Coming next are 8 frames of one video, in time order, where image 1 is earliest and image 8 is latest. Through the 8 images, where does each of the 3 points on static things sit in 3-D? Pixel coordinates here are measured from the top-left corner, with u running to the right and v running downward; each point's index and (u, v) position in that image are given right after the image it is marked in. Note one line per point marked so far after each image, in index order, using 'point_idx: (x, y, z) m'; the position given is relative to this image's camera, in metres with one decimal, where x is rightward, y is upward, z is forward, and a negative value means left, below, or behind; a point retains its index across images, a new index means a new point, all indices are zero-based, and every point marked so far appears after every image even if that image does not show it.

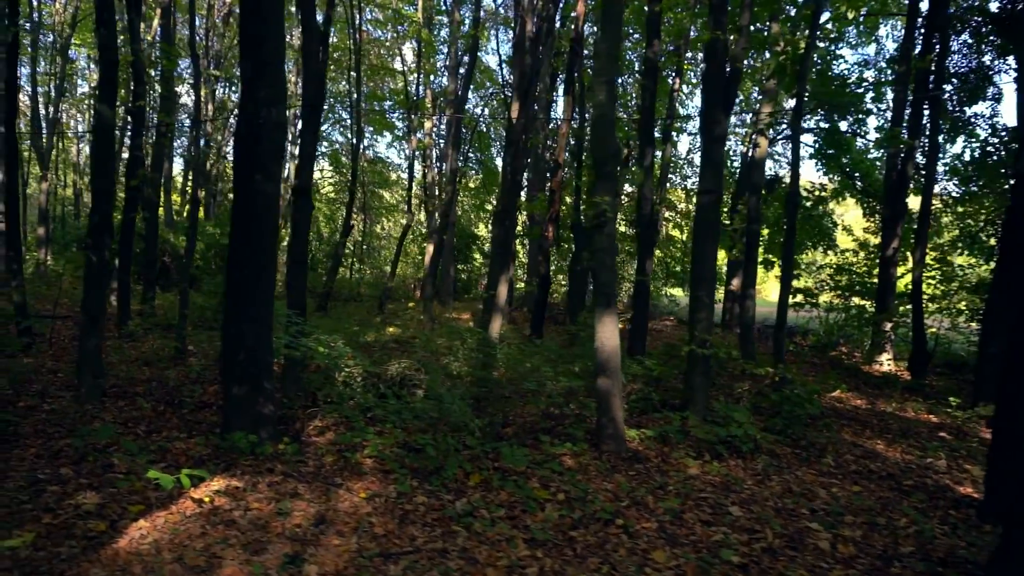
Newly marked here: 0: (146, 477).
0: (-2.8, -1.5, +5.5) m
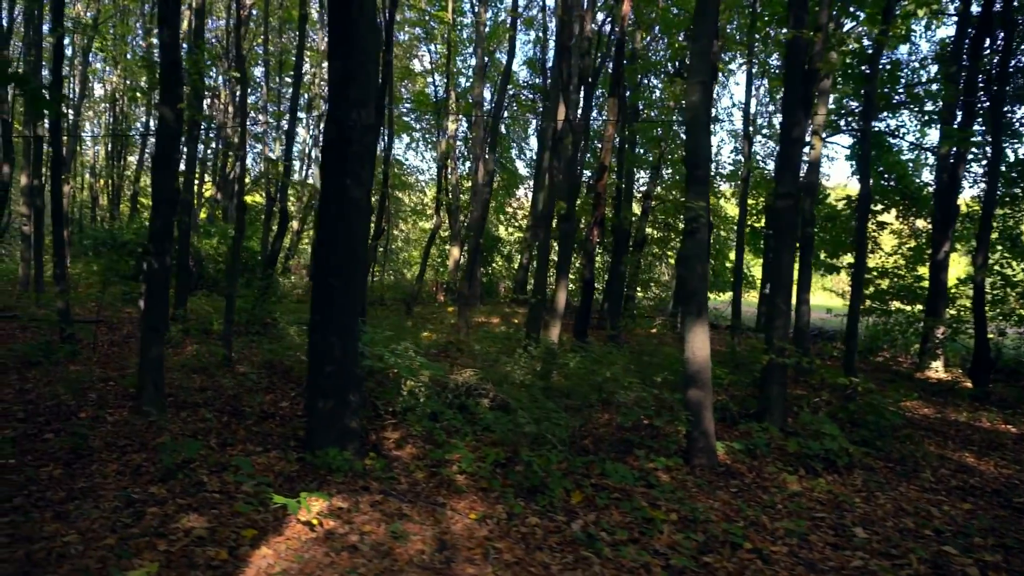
0: (-2.0, -1.6, +5.2) m
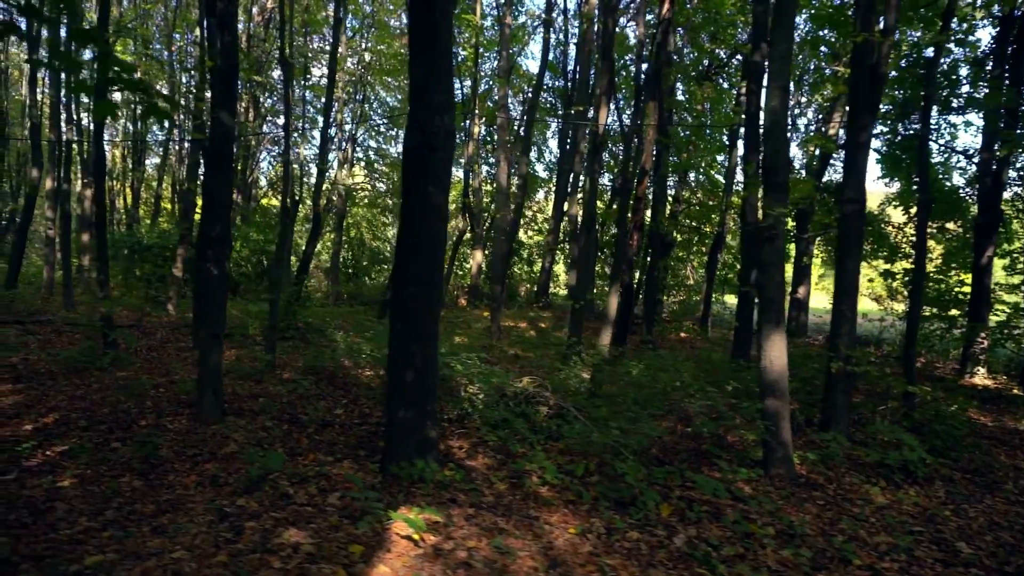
0: (-1.3, -1.6, +5.1) m
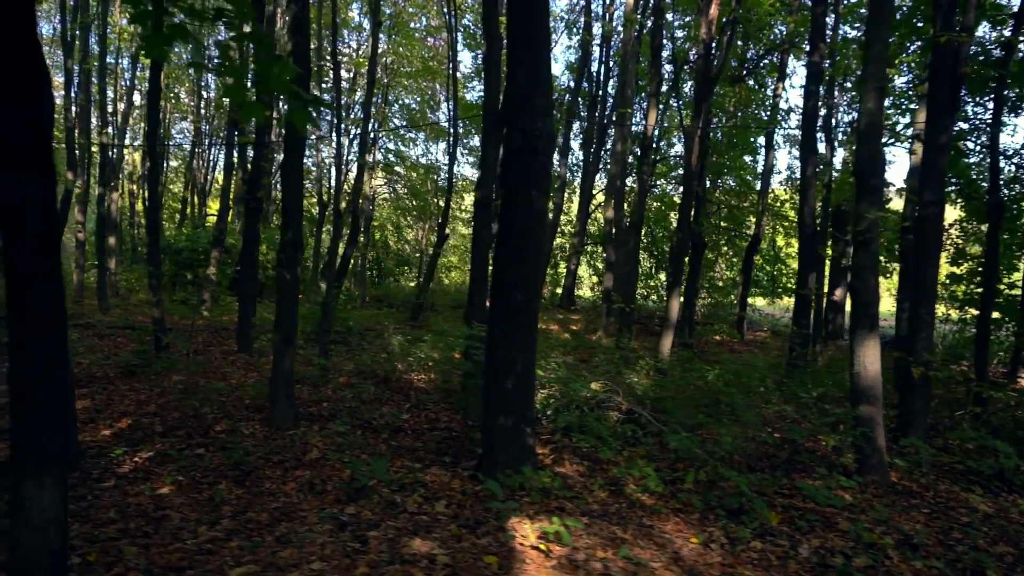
0: (-0.4, -1.7, +5.1) m
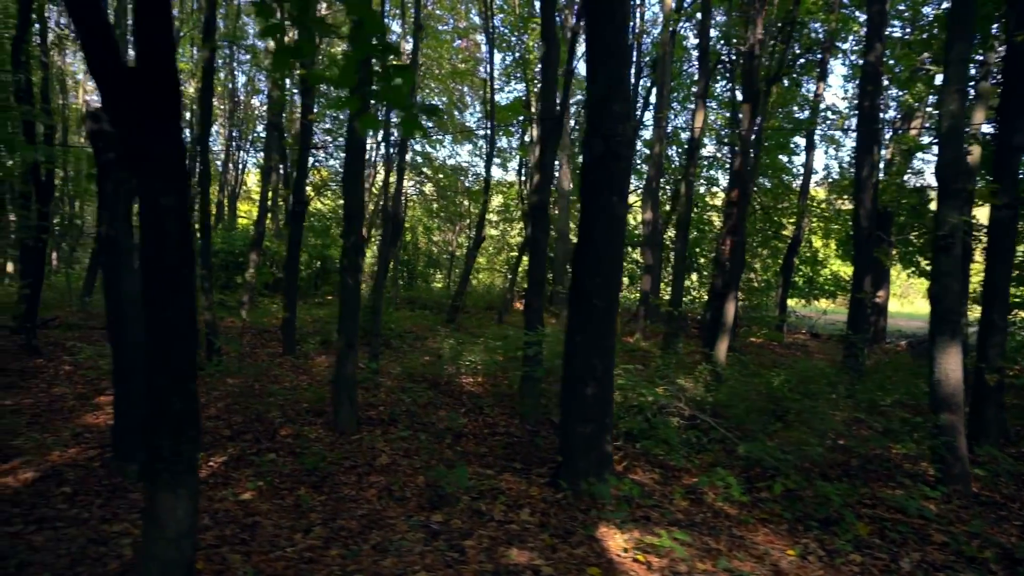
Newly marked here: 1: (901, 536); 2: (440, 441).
0: (+0.2, -1.7, +5.0) m
1: (+2.9, -1.9, +5.3) m
2: (-0.8, -1.7, +7.9) m
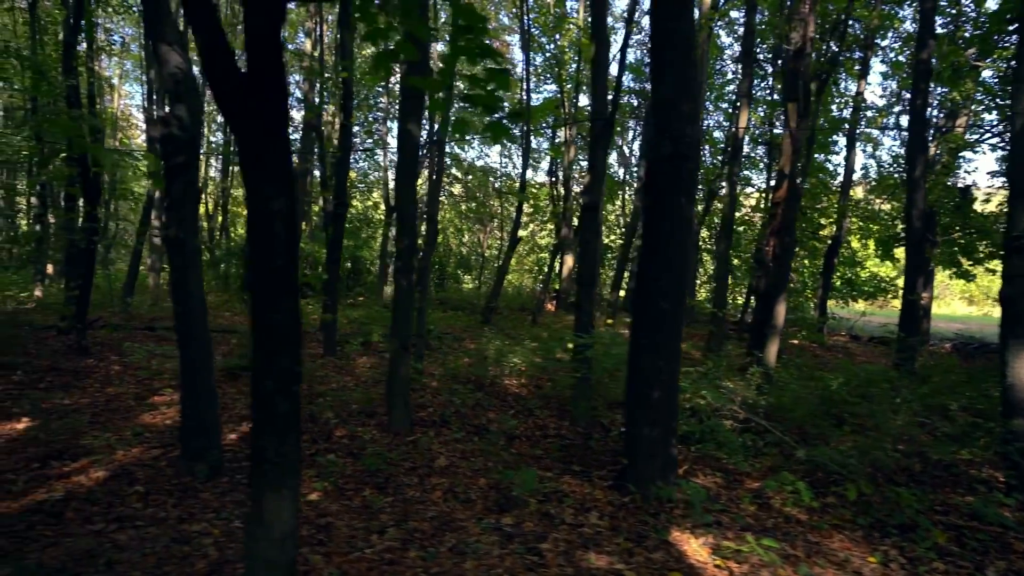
0: (+0.8, -1.8, +5.0) m
1: (+3.5, -1.9, +5.2) m
2: (-0.2, -1.8, +7.9) m
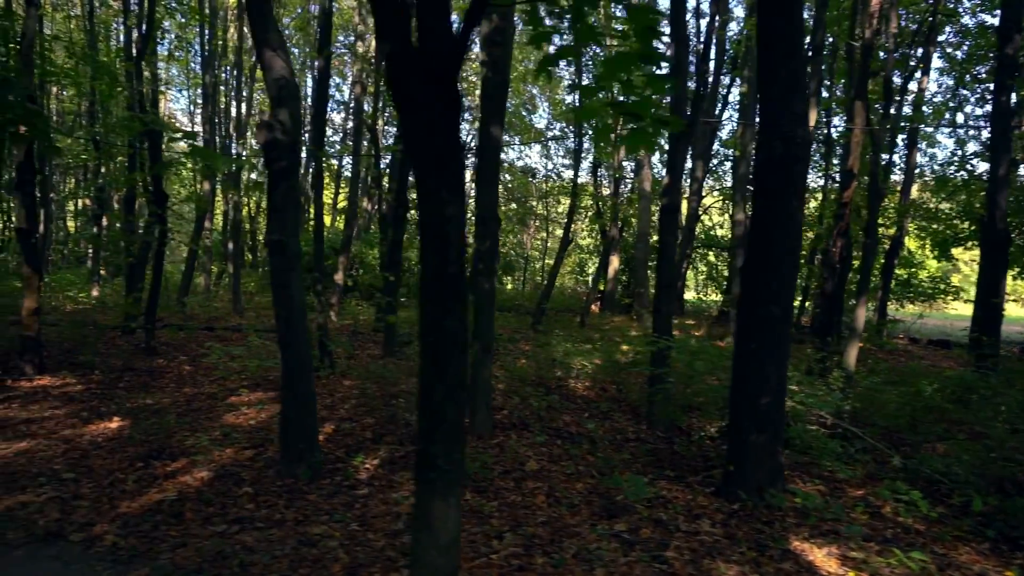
0: (+1.6, -1.8, +4.9) m
1: (+4.3, -1.9, +5.0) m
2: (+0.7, -1.8, +7.9) m
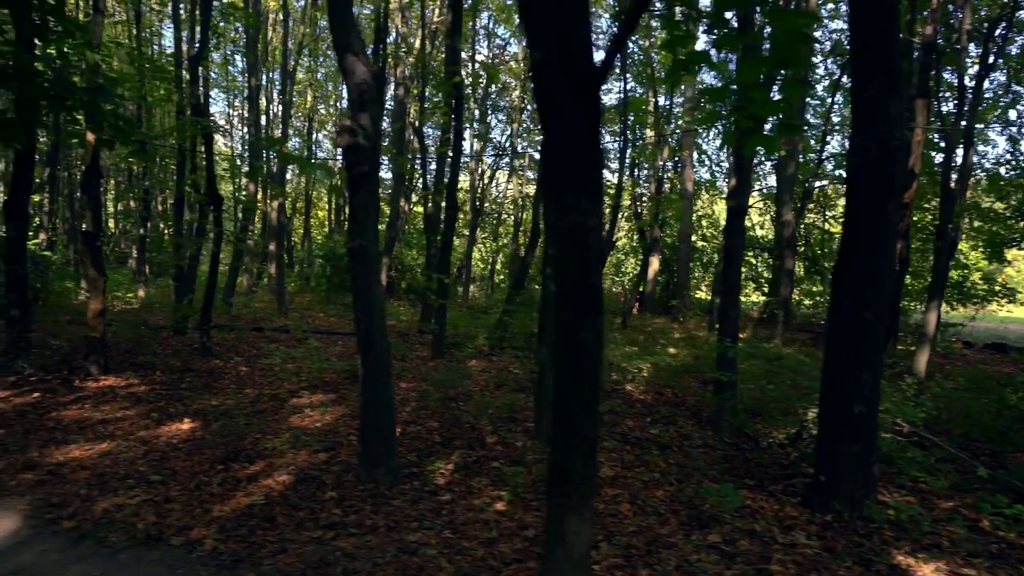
0: (+2.2, -1.8, +4.8) m
1: (+5.0, -2.0, +4.7) m
2: (+1.5, -1.8, +7.8) m
